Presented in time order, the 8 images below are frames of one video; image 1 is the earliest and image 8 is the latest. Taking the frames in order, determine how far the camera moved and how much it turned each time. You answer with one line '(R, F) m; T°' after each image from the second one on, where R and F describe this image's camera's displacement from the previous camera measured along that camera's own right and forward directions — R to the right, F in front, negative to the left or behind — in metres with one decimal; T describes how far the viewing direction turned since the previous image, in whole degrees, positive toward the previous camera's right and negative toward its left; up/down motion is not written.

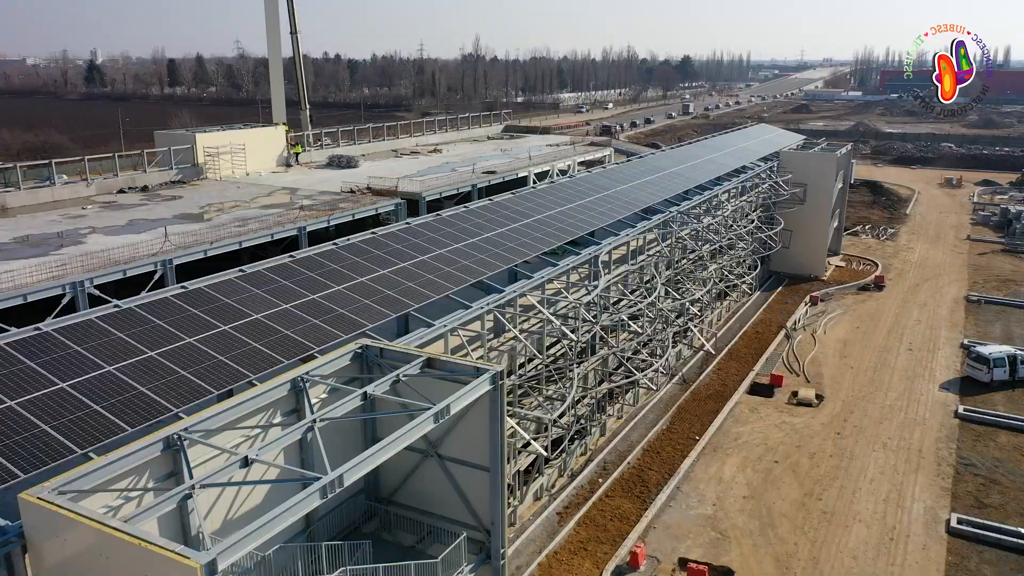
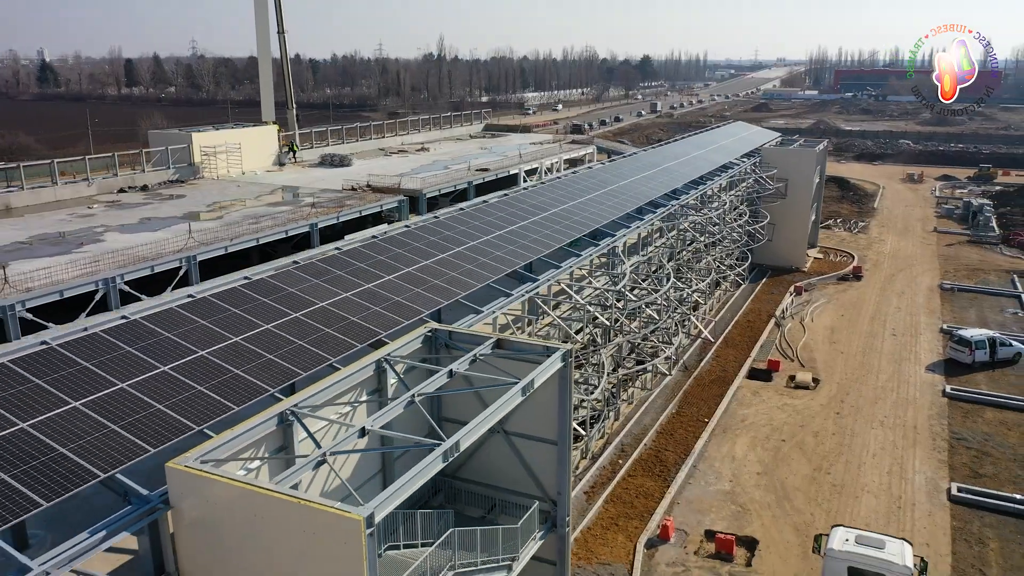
(-1.5, -0.7) m; +3°
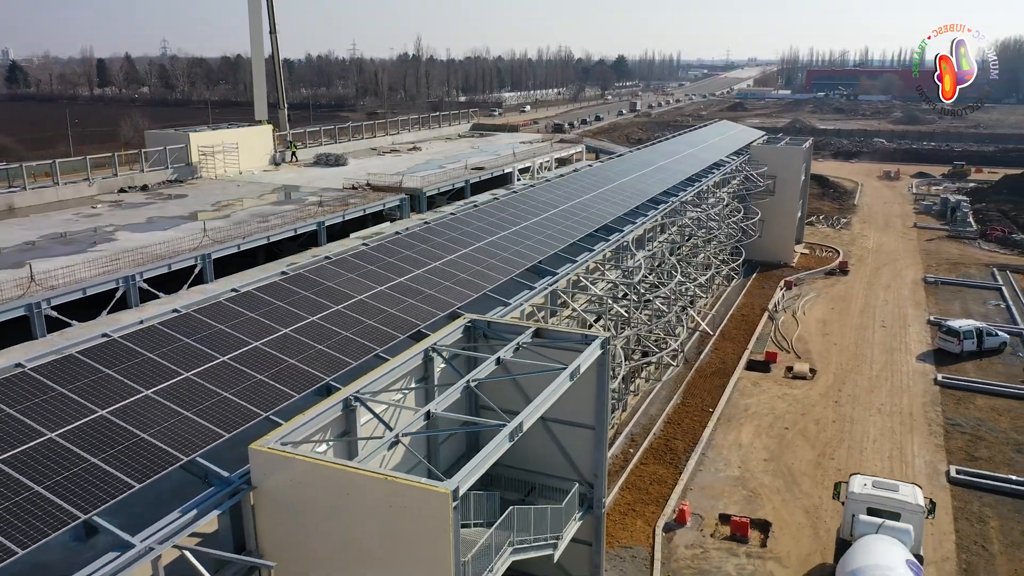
(-0.9, -0.5) m; +2°
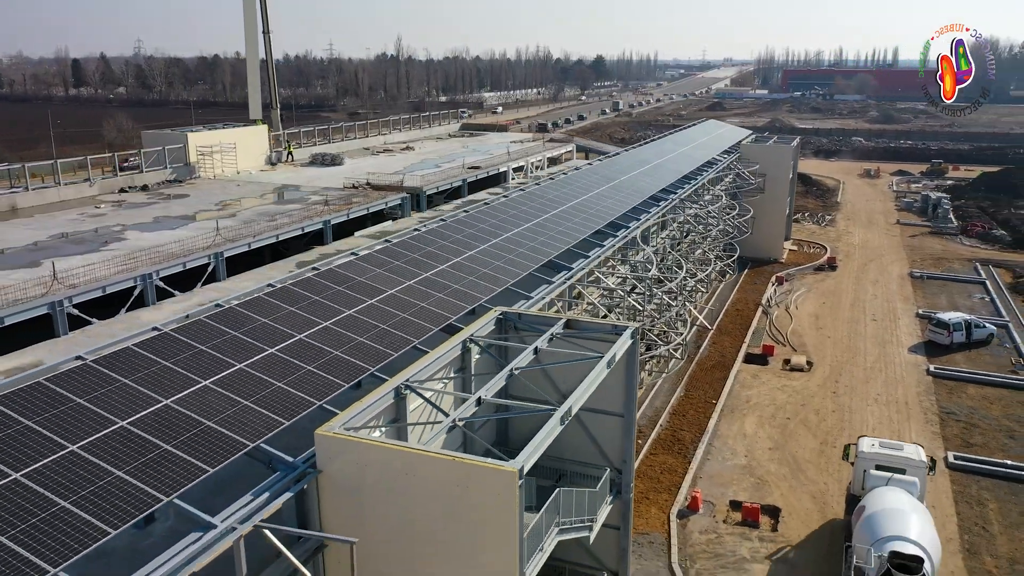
(-0.8, -0.4) m; +2°
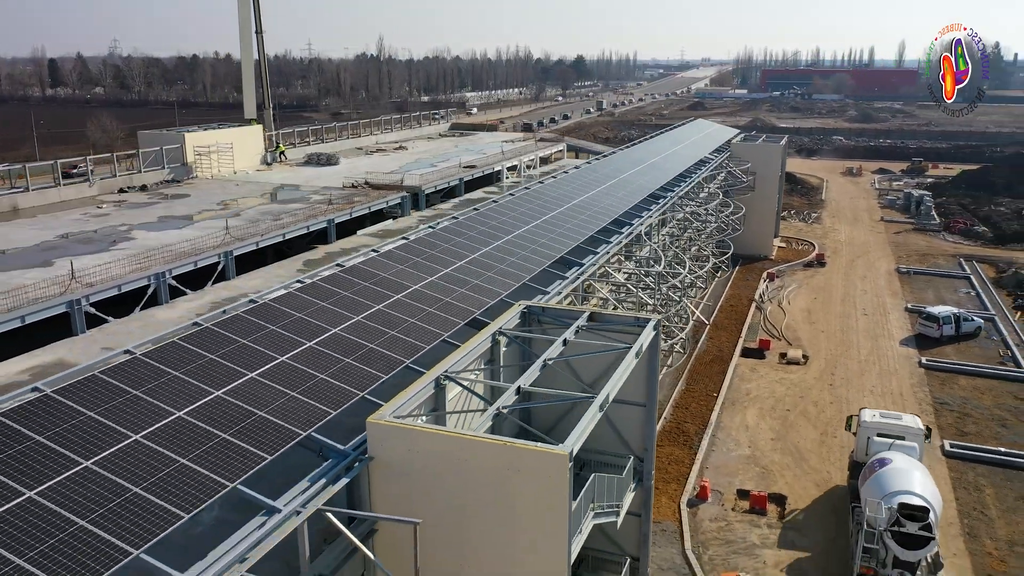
(-0.7, -0.4) m; +1°
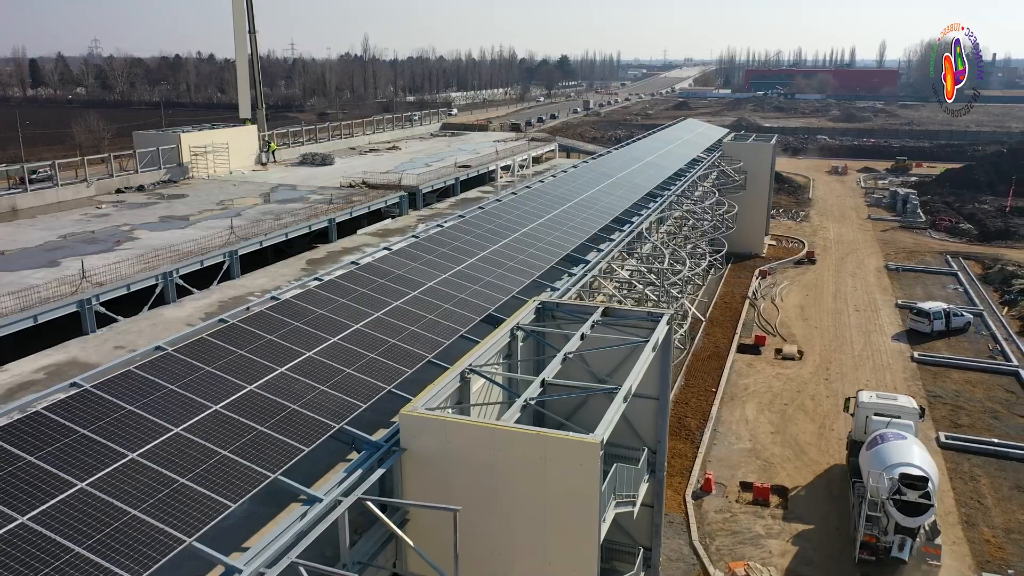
(-0.5, -0.3) m; +1°
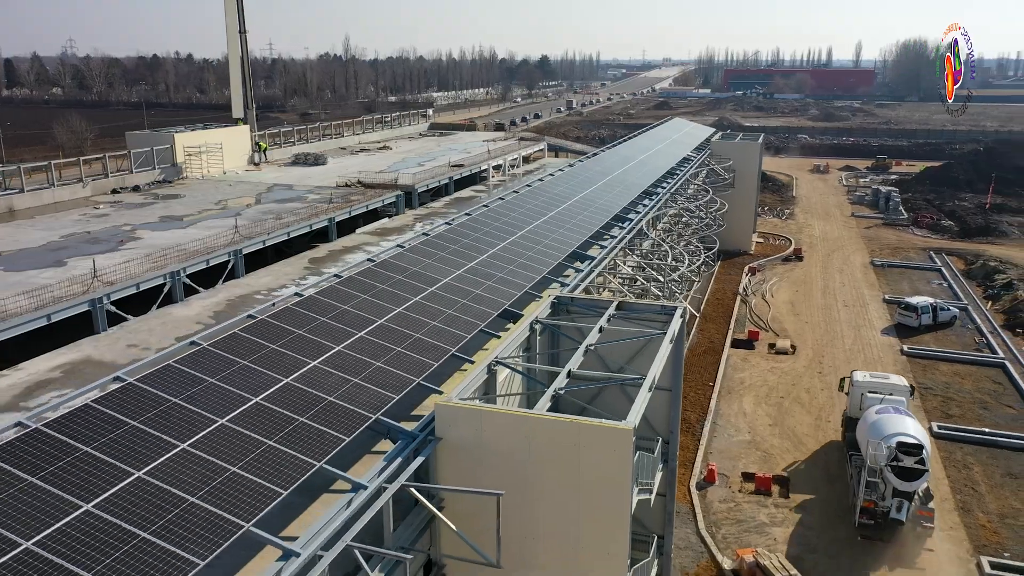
(-0.6, -0.3) m; +1°
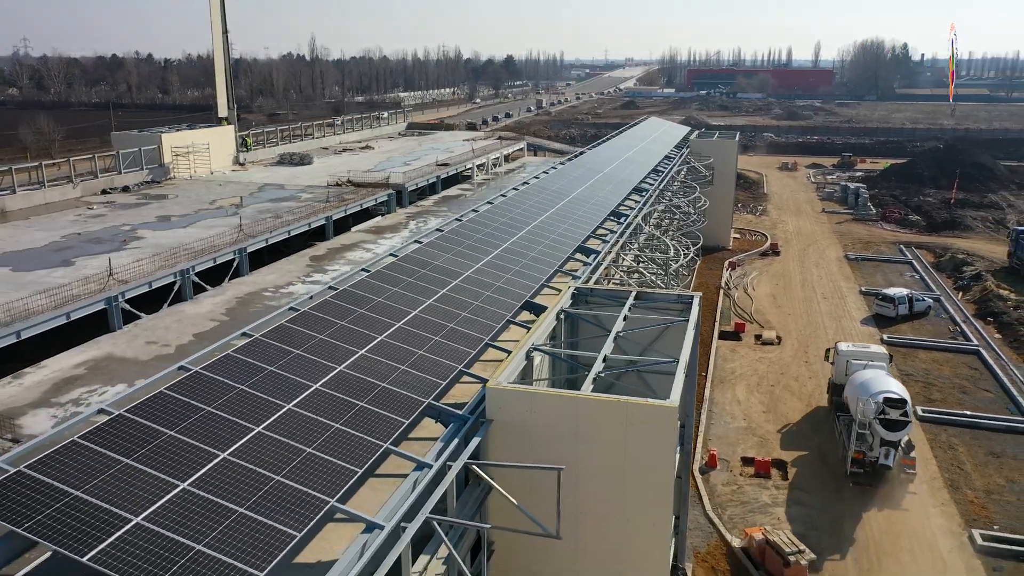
(-1.0, -0.5) m; +2°
